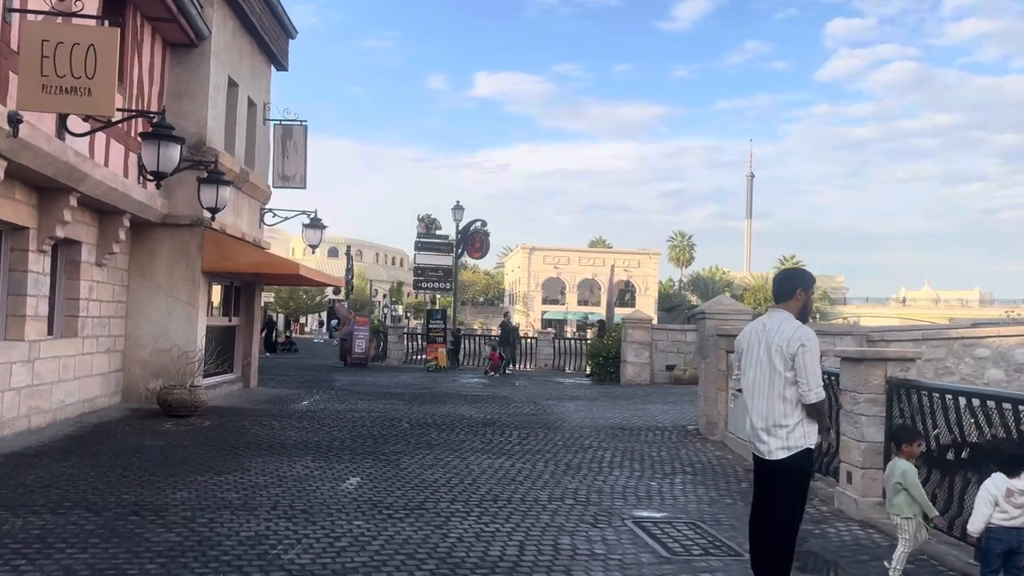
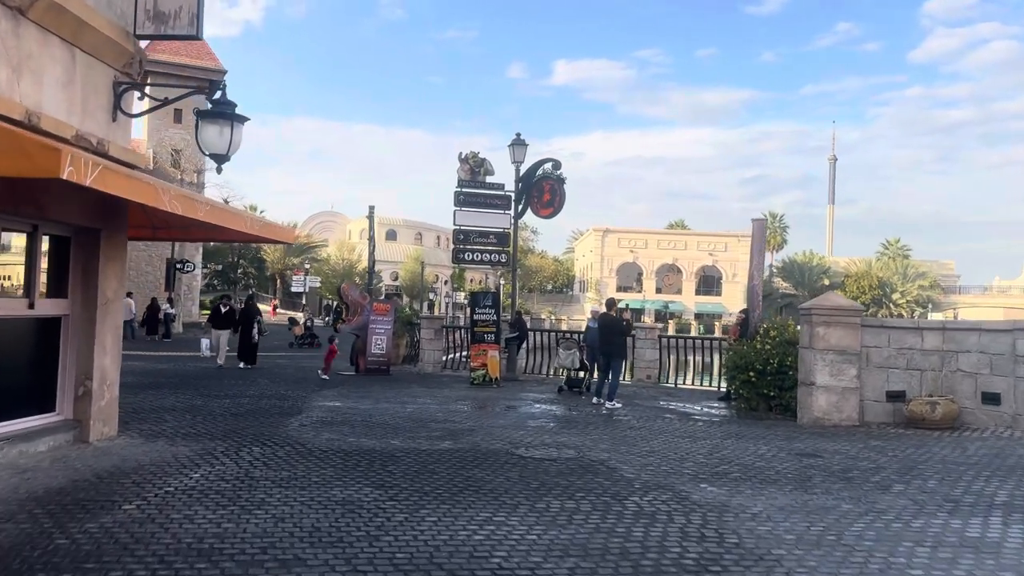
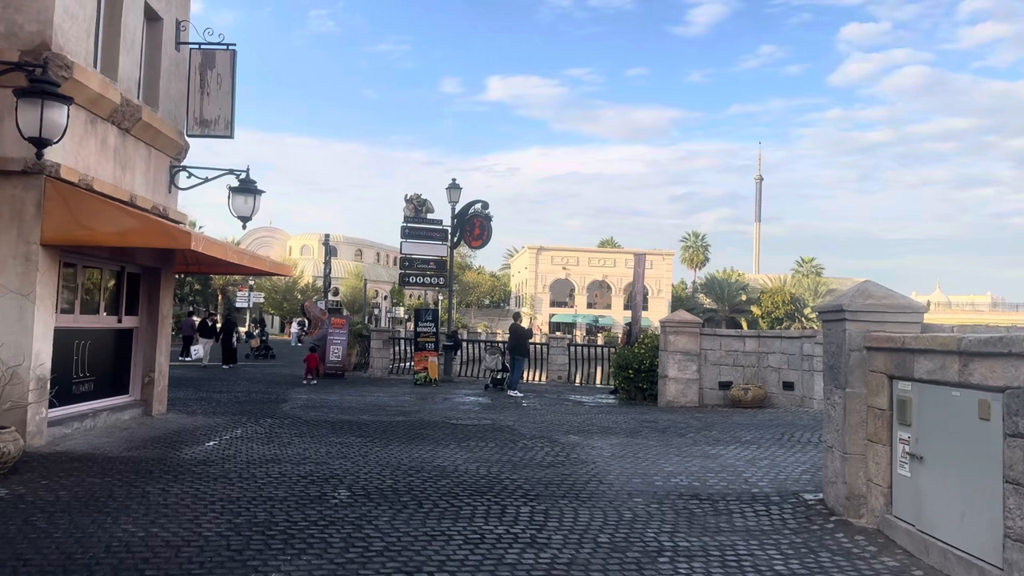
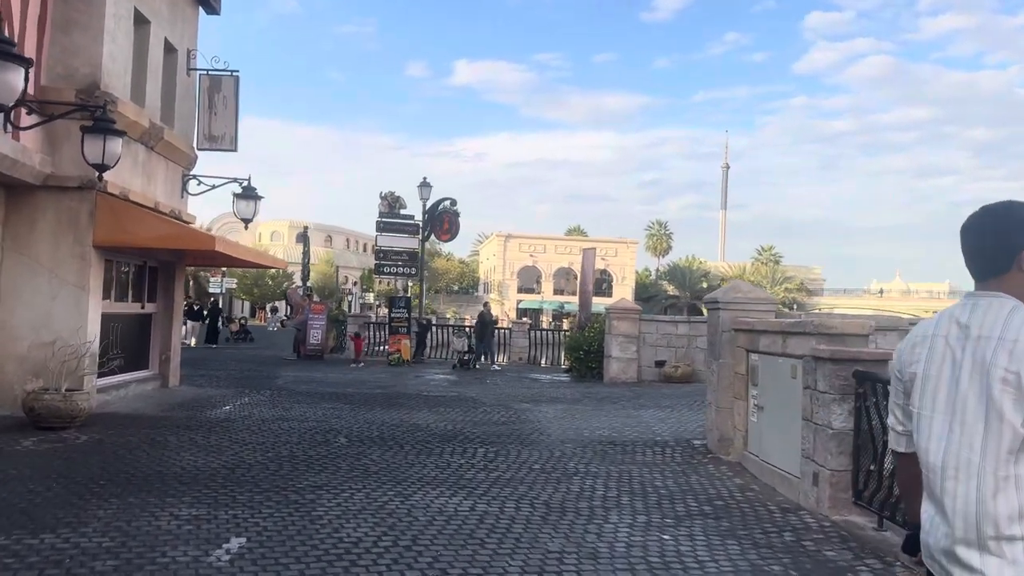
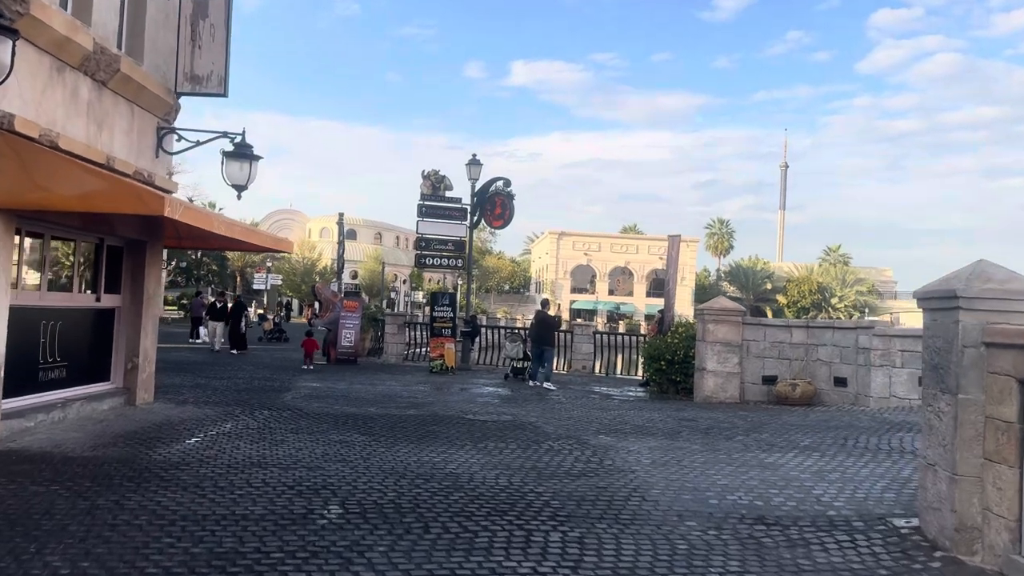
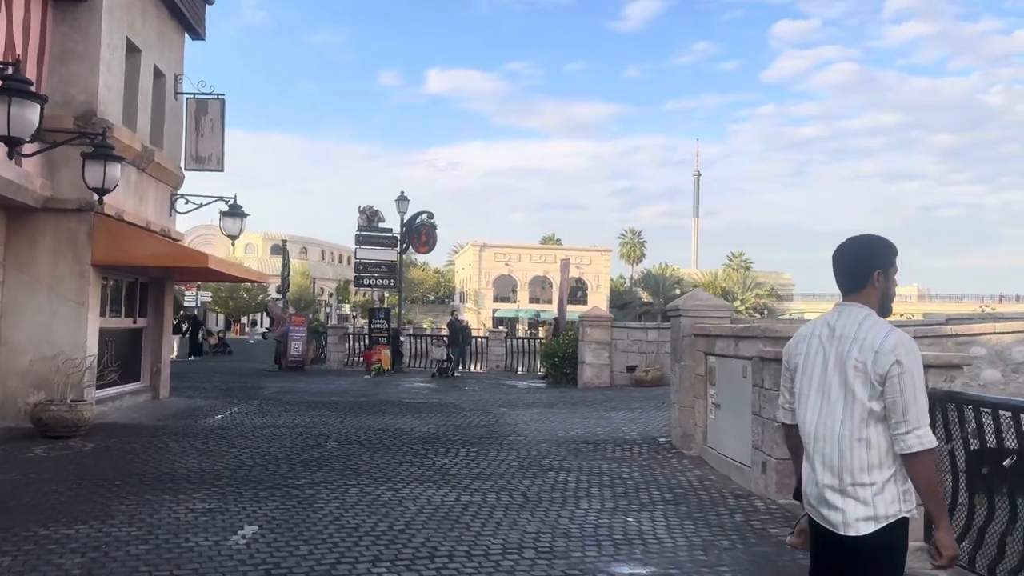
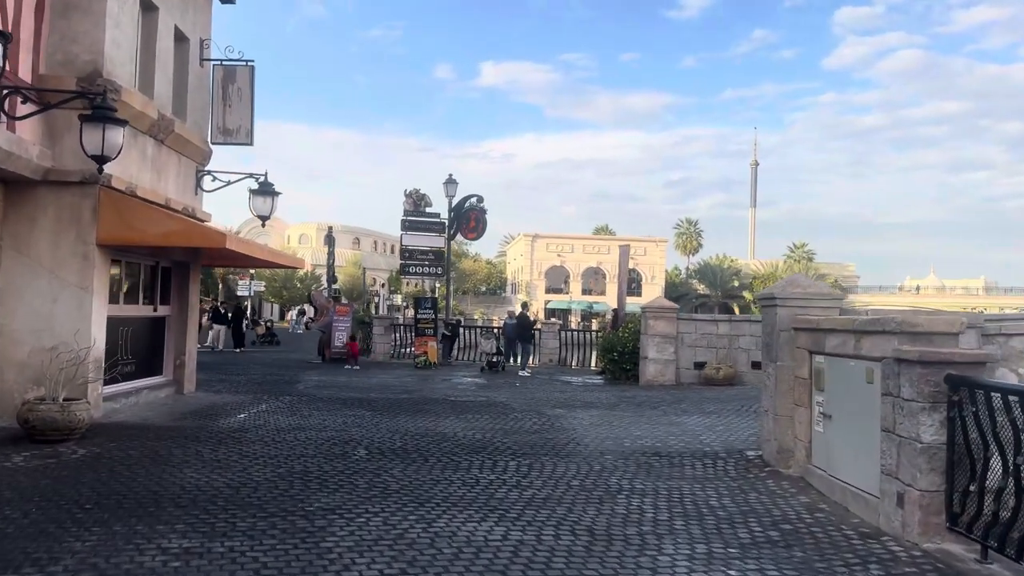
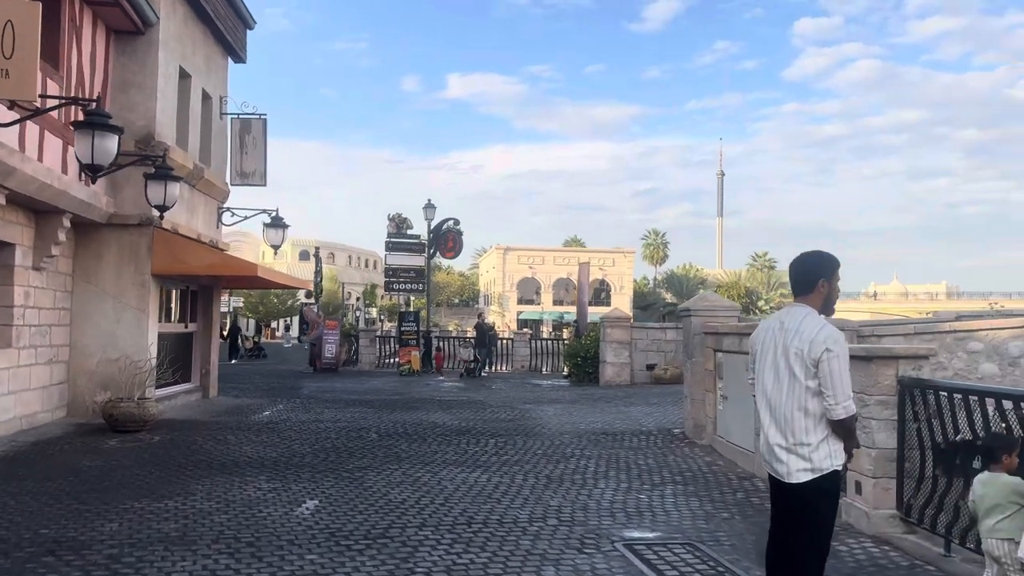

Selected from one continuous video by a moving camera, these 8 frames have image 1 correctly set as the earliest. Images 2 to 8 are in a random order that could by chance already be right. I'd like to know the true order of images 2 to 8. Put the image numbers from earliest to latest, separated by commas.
8, 6, 4, 7, 3, 5, 2
